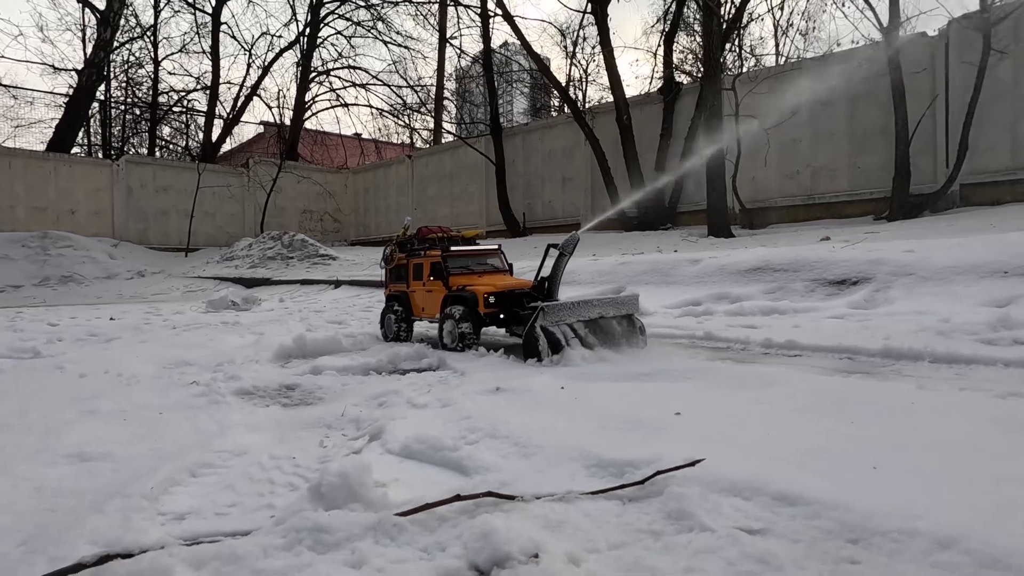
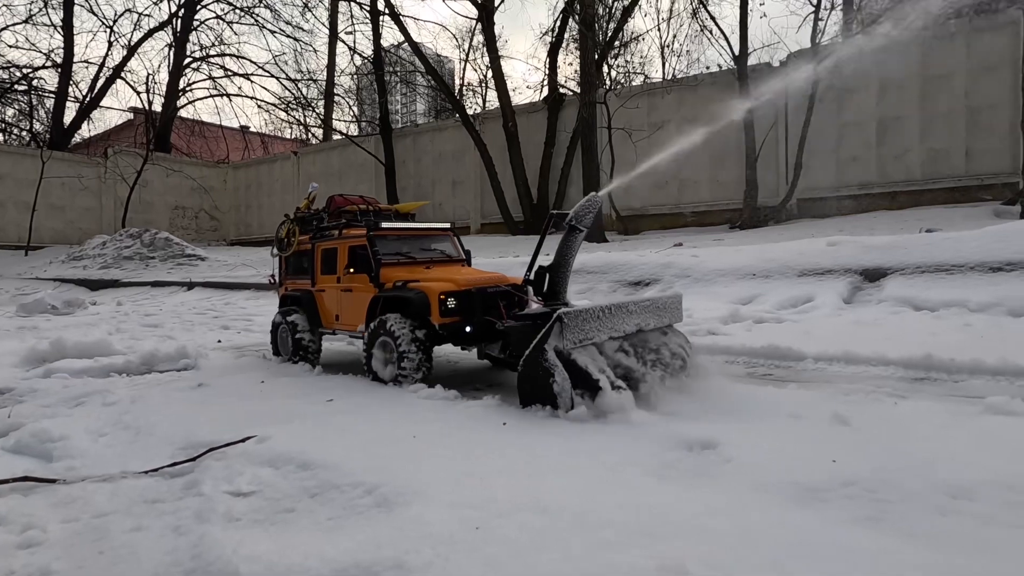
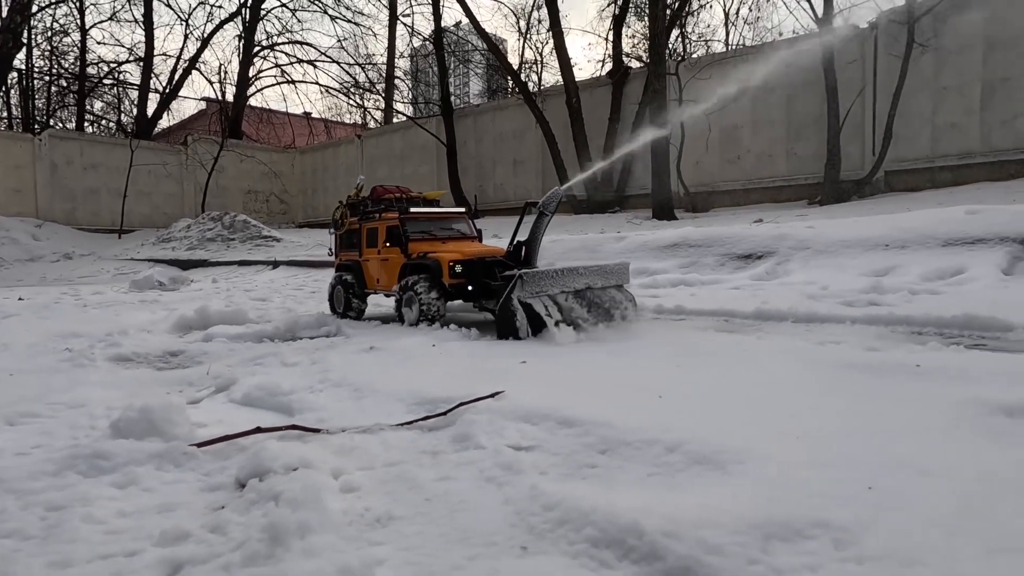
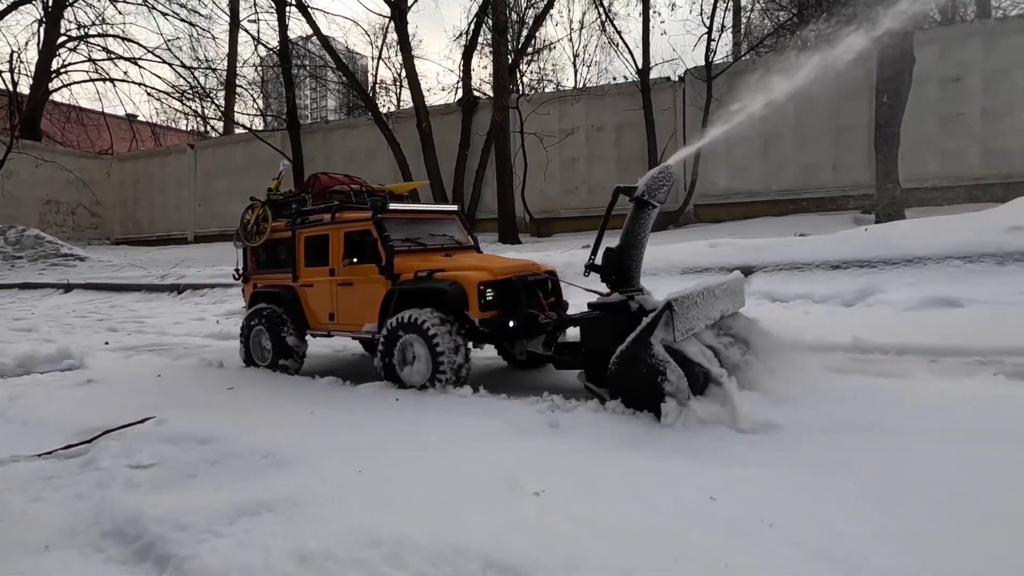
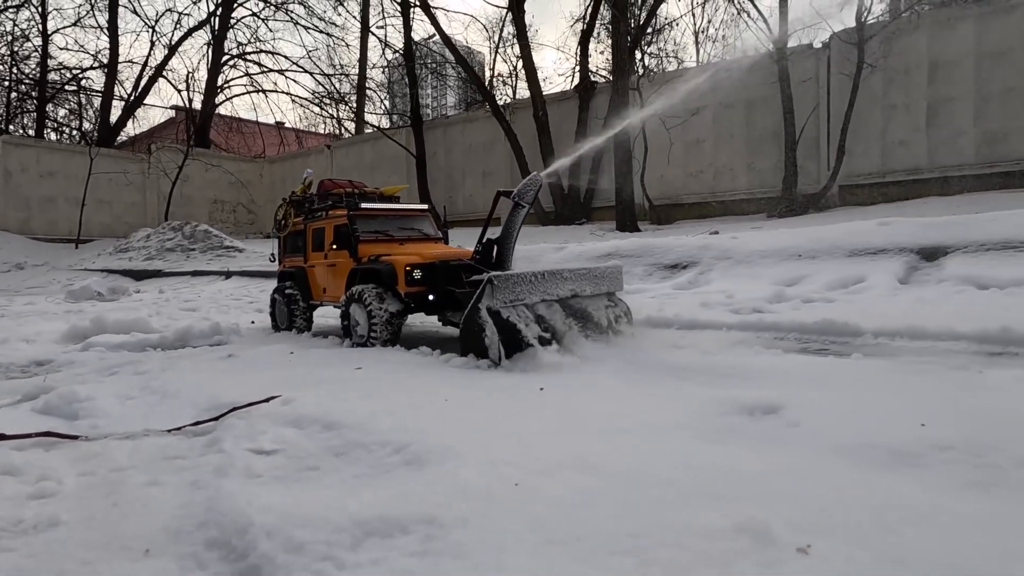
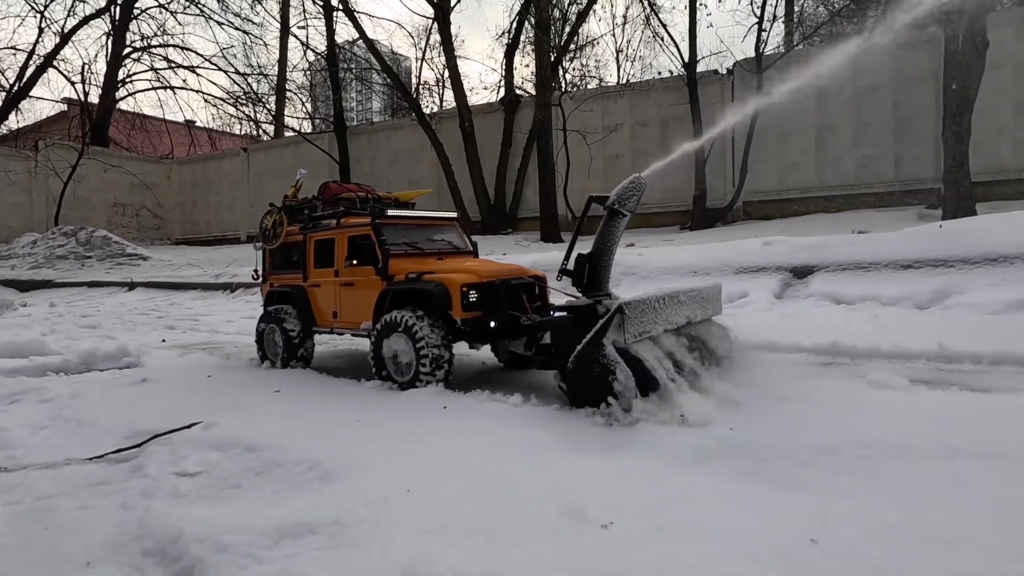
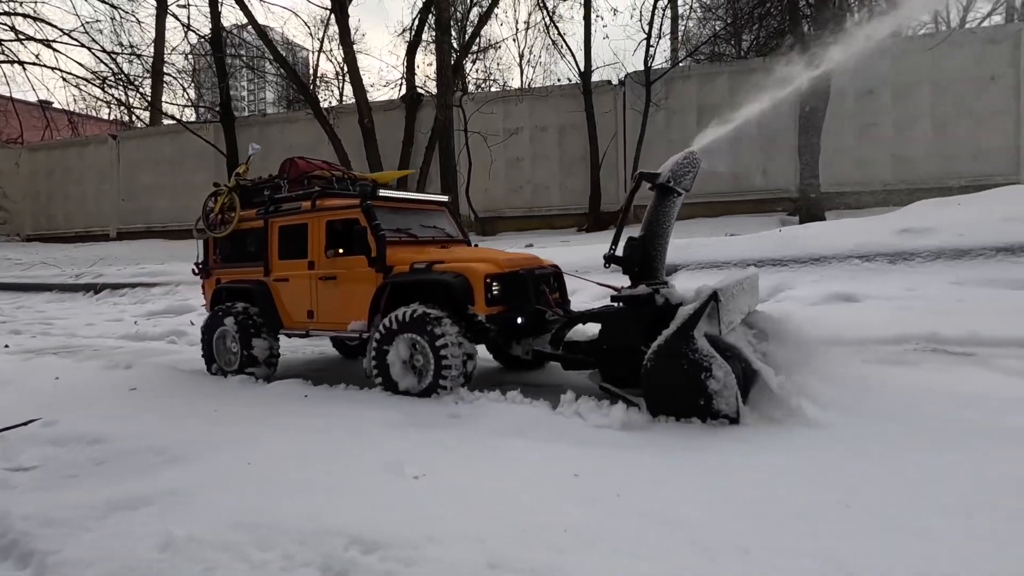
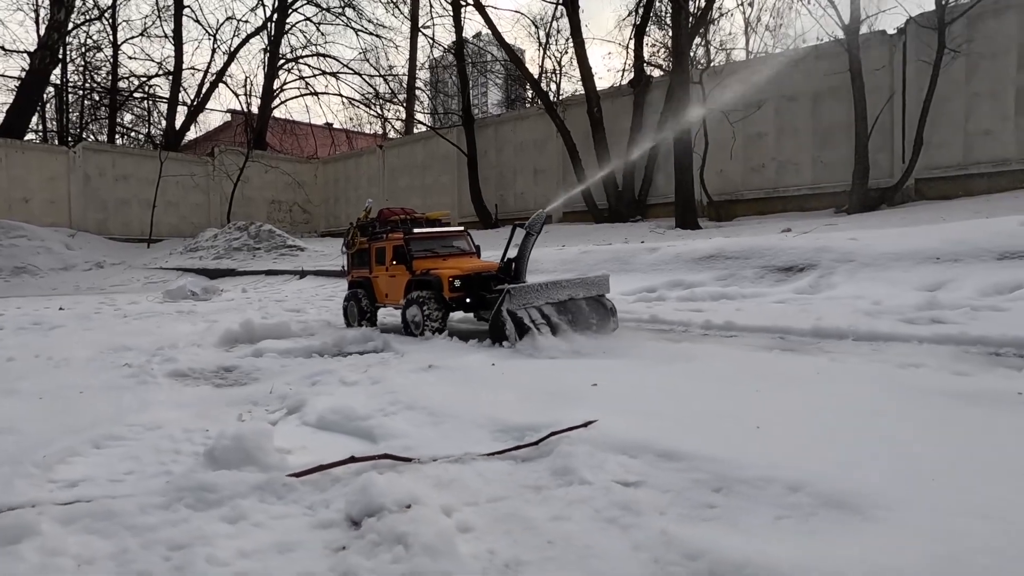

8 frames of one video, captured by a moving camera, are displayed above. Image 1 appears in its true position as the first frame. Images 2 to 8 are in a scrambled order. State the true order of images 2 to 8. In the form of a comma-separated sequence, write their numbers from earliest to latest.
8, 3, 5, 2, 6, 4, 7
